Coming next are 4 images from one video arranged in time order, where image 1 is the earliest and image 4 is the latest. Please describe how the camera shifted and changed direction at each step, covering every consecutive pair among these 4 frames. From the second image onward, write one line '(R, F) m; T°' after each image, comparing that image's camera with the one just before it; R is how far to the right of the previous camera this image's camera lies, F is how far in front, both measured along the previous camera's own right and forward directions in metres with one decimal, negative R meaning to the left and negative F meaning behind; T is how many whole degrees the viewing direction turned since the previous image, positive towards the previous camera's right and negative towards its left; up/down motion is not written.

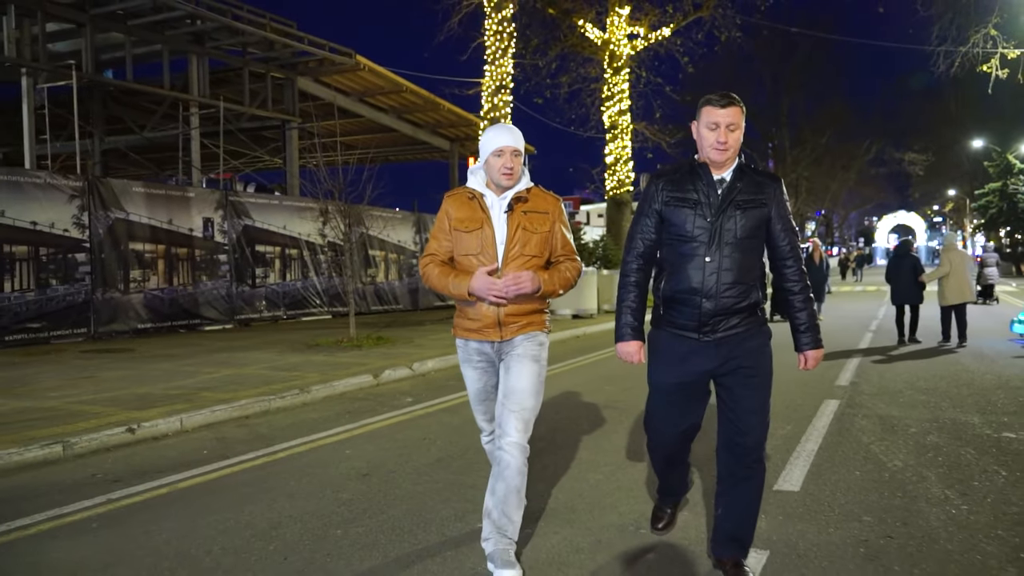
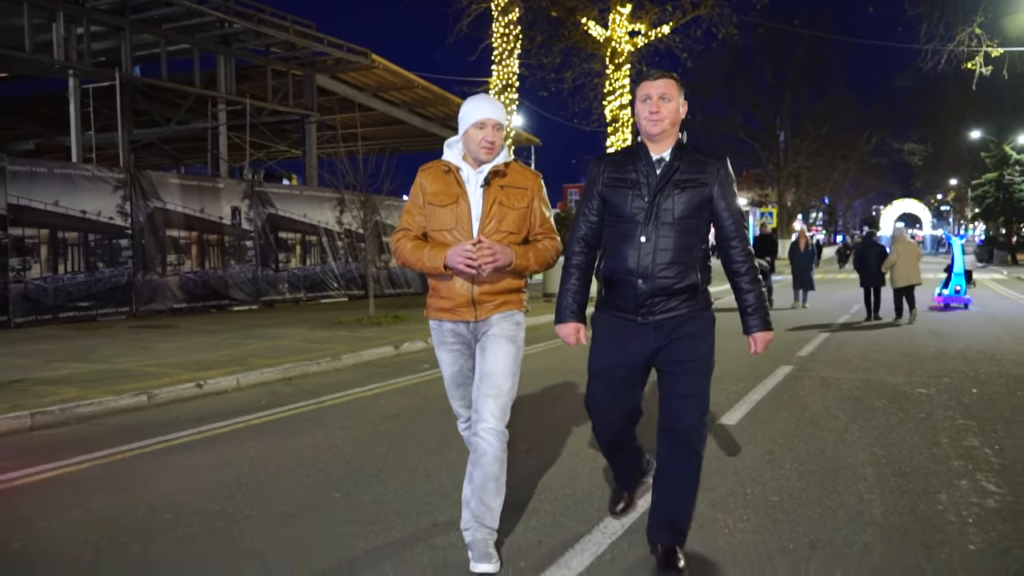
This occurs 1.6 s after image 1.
(0.0, -1.5) m; 0°
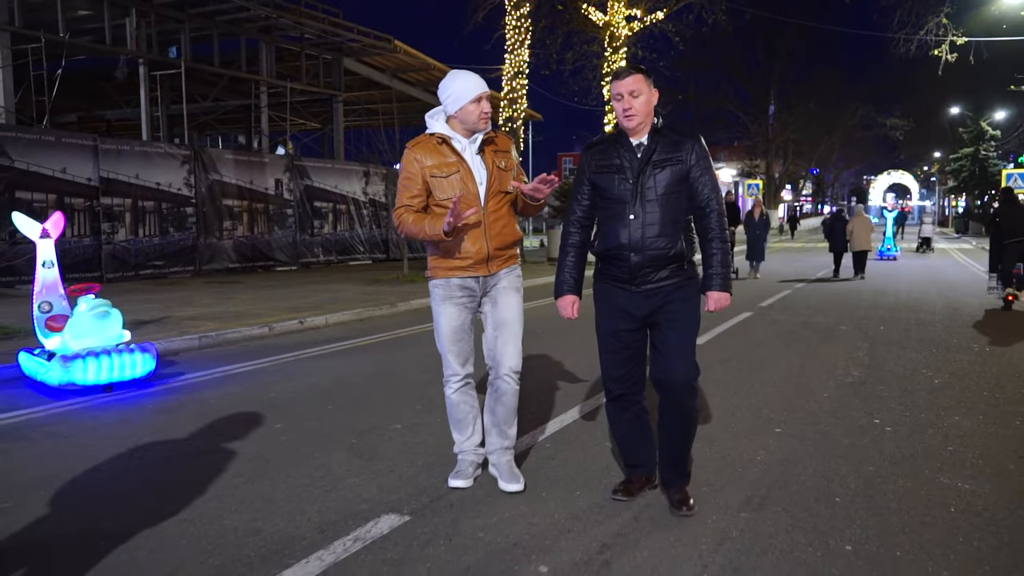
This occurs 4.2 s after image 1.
(-0.5, -2.8) m; +1°
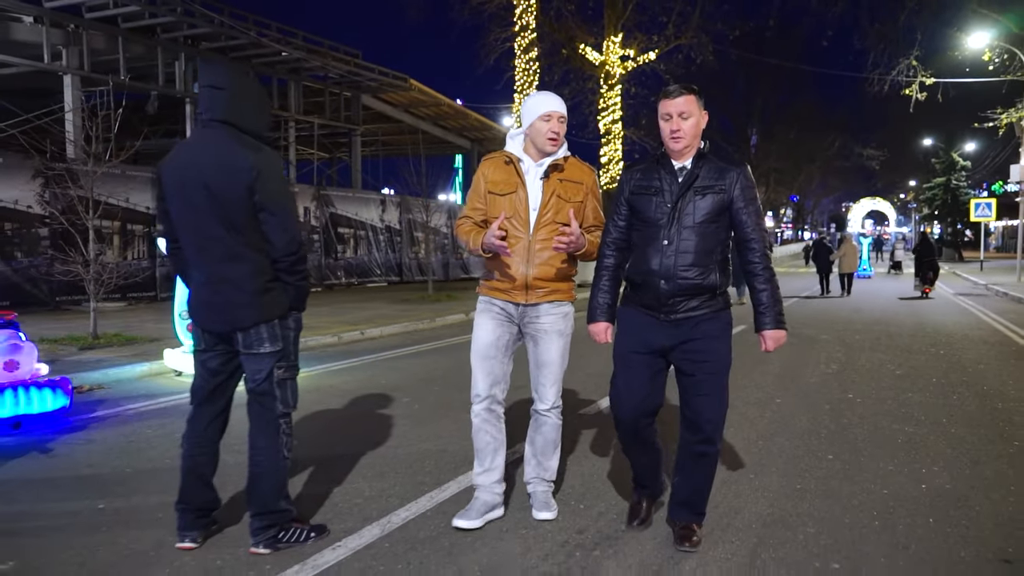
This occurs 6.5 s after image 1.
(-0.8, -2.0) m; +1°
